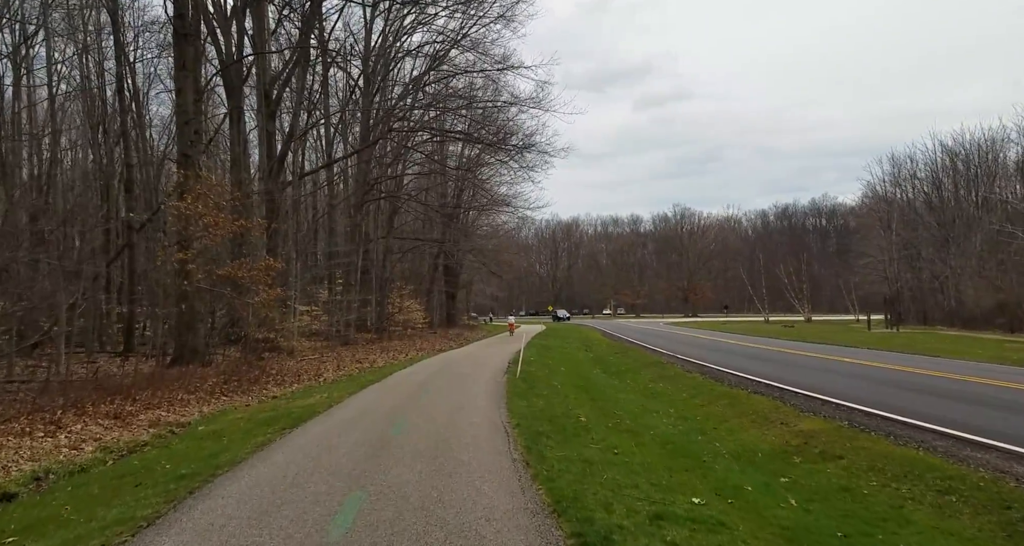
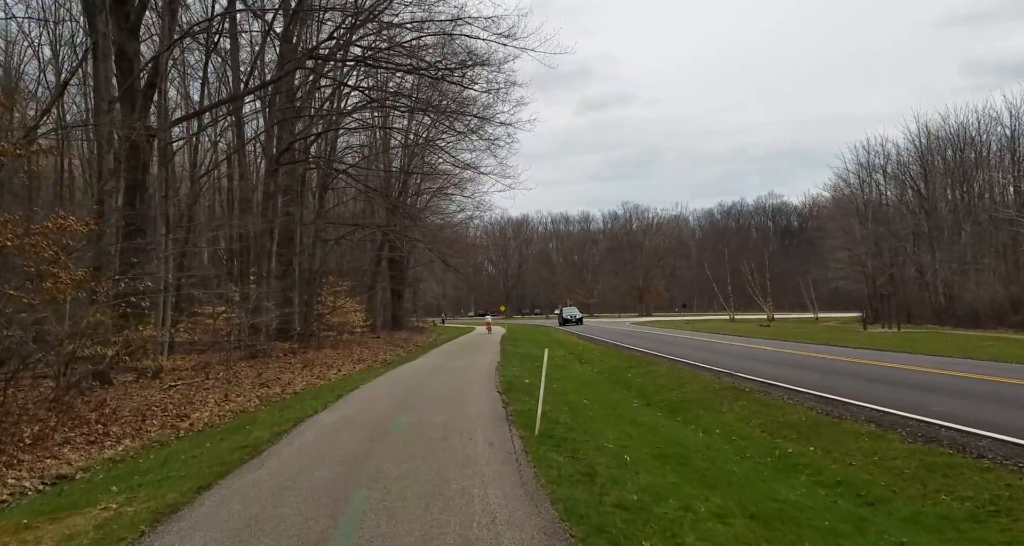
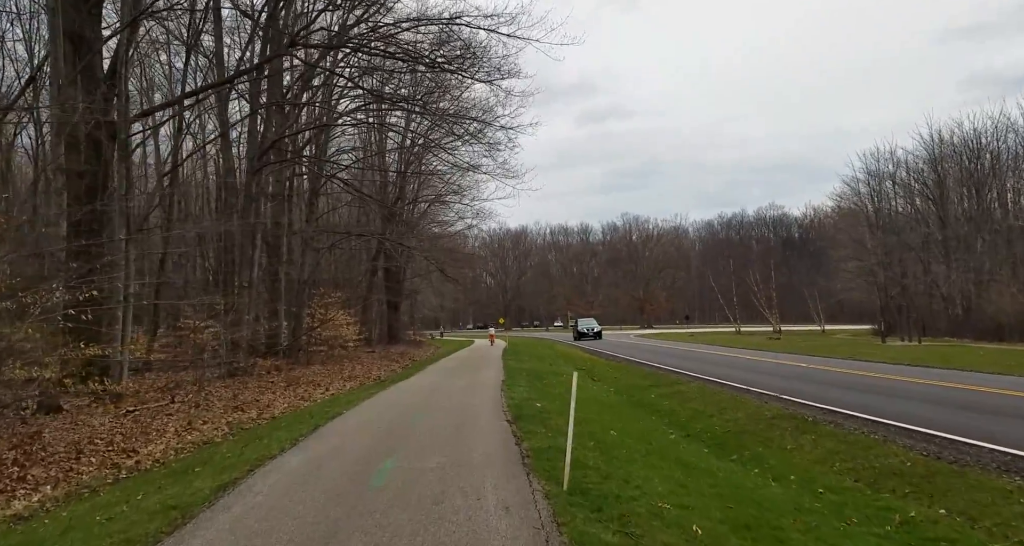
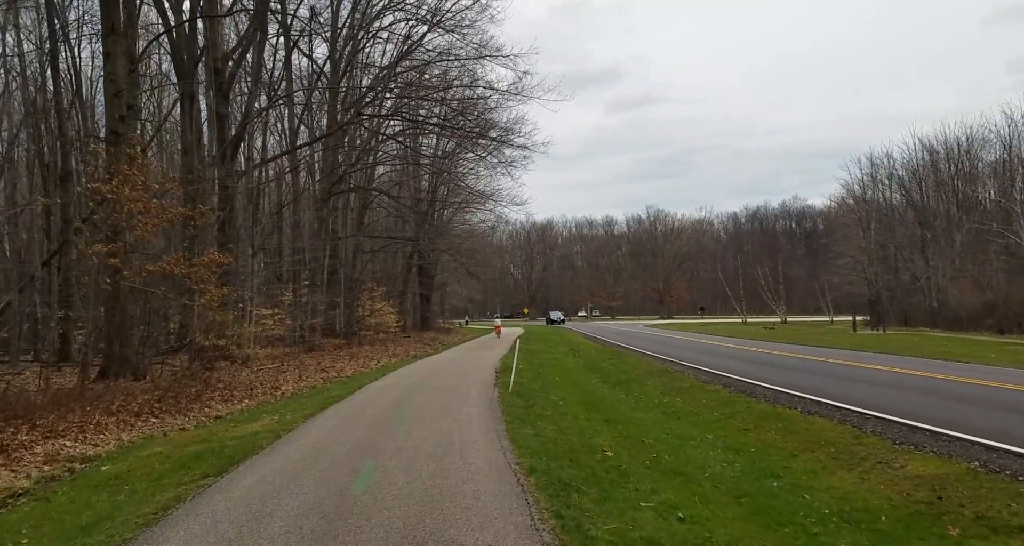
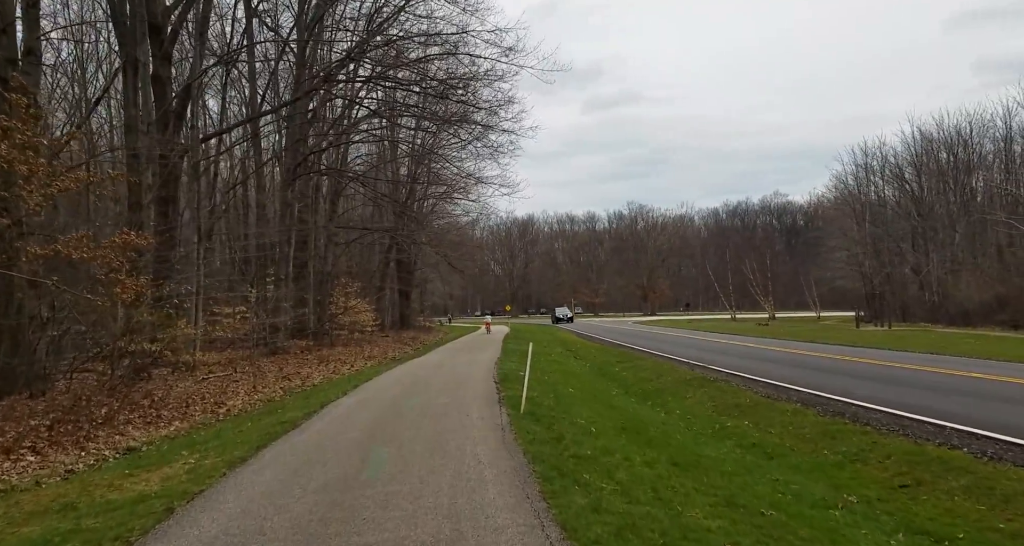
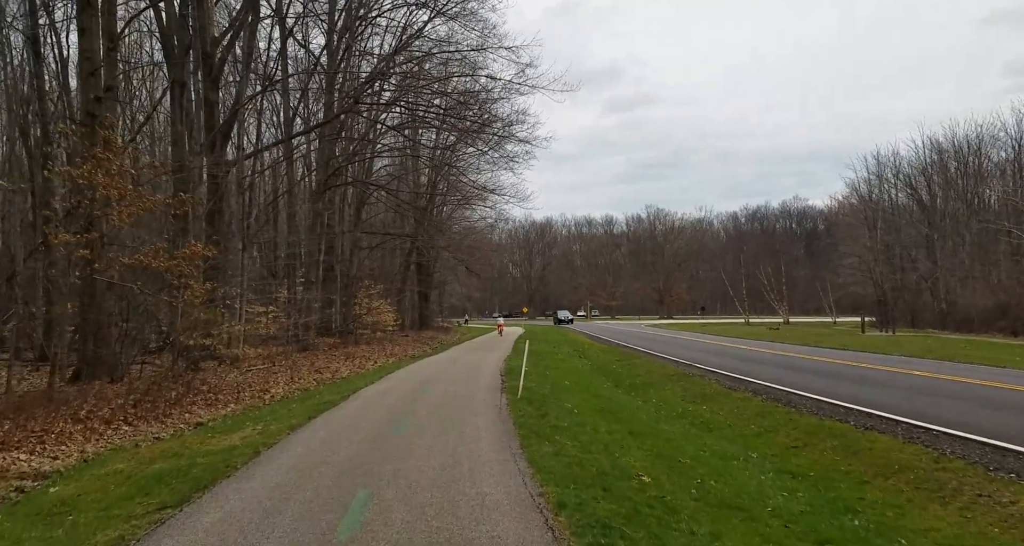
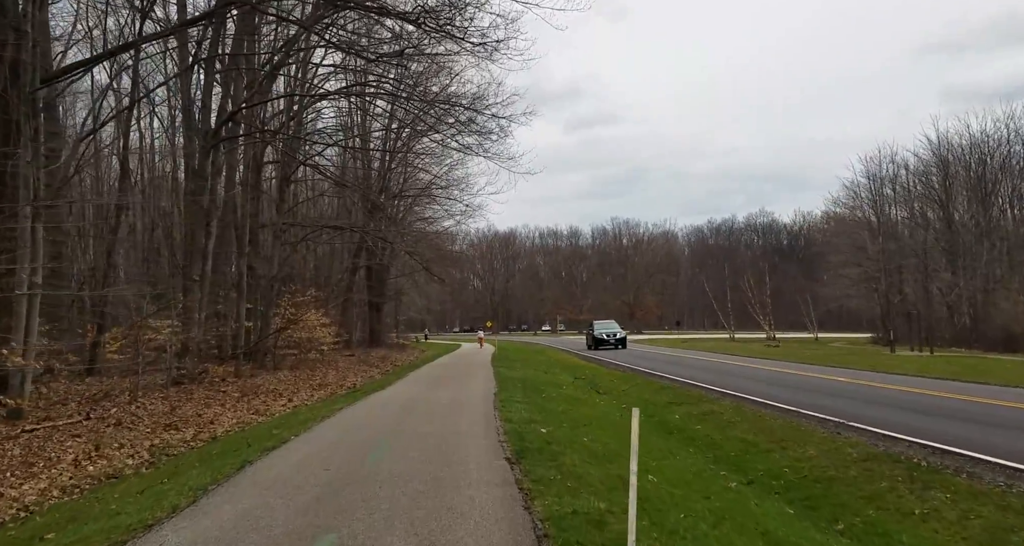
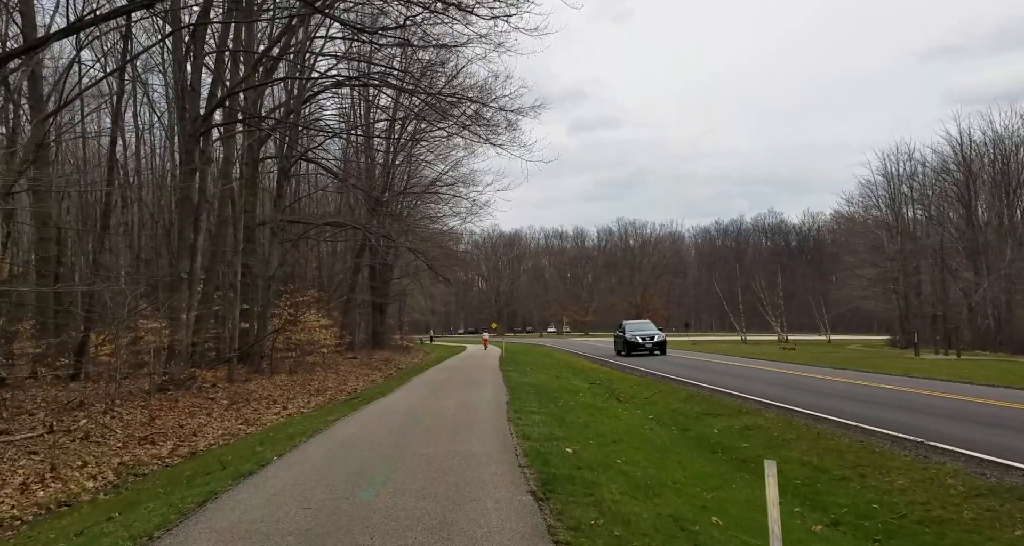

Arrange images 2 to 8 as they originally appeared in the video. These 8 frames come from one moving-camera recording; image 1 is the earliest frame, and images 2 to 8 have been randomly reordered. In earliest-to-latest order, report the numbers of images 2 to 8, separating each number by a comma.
4, 6, 5, 2, 3, 7, 8
